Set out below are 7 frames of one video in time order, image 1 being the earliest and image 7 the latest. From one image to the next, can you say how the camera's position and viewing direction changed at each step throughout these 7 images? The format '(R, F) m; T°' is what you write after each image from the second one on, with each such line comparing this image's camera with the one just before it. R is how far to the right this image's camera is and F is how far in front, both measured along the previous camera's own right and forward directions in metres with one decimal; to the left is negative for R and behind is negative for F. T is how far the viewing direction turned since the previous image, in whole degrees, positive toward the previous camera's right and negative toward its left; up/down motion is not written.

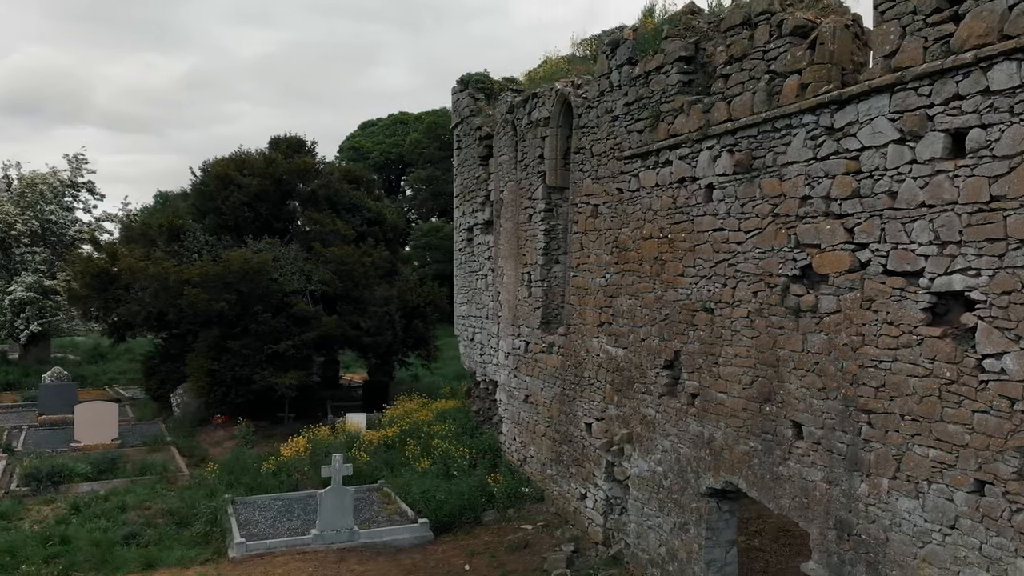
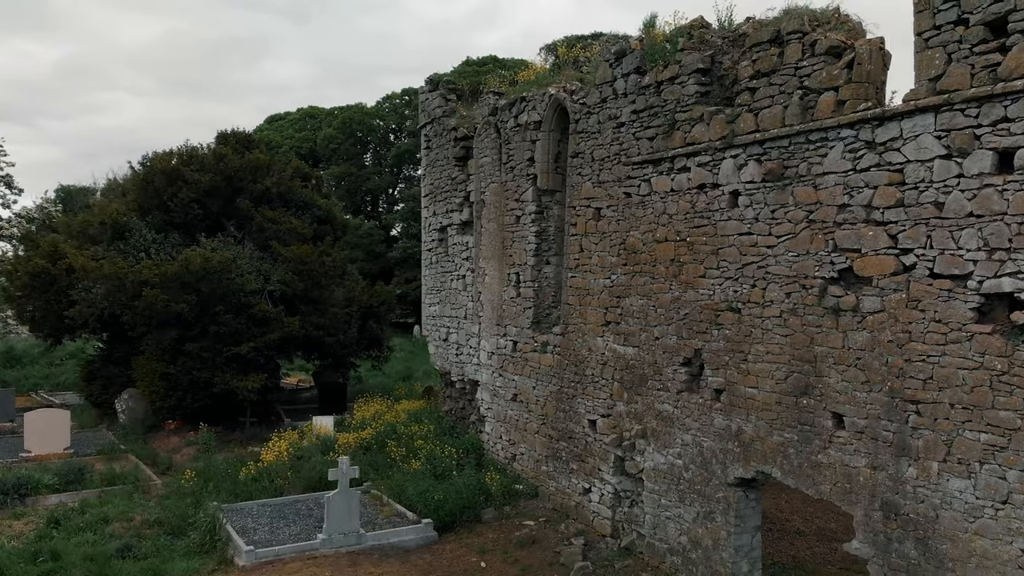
(-1.2, -0.1) m; +8°
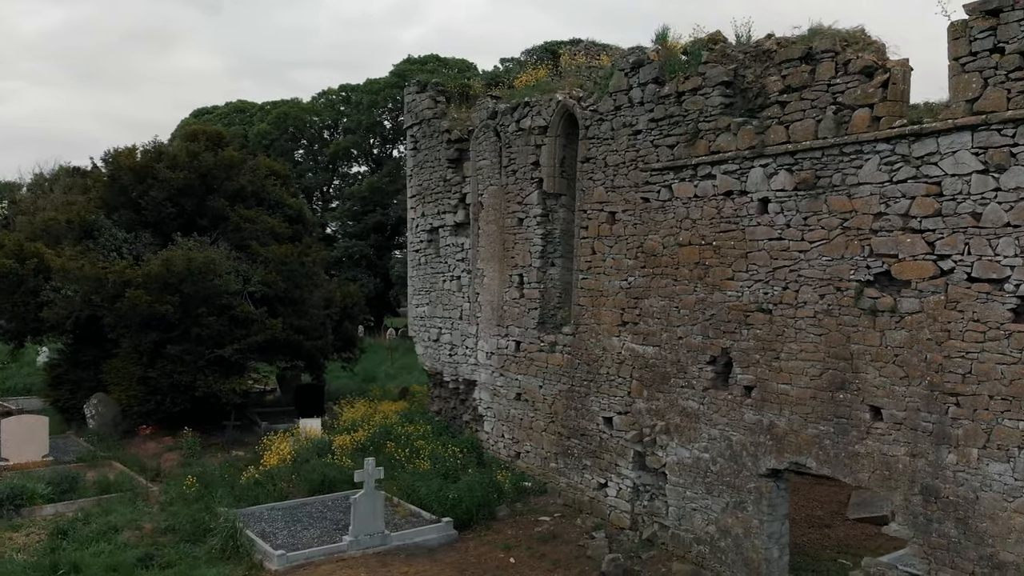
(-1.2, -0.1) m; +6°
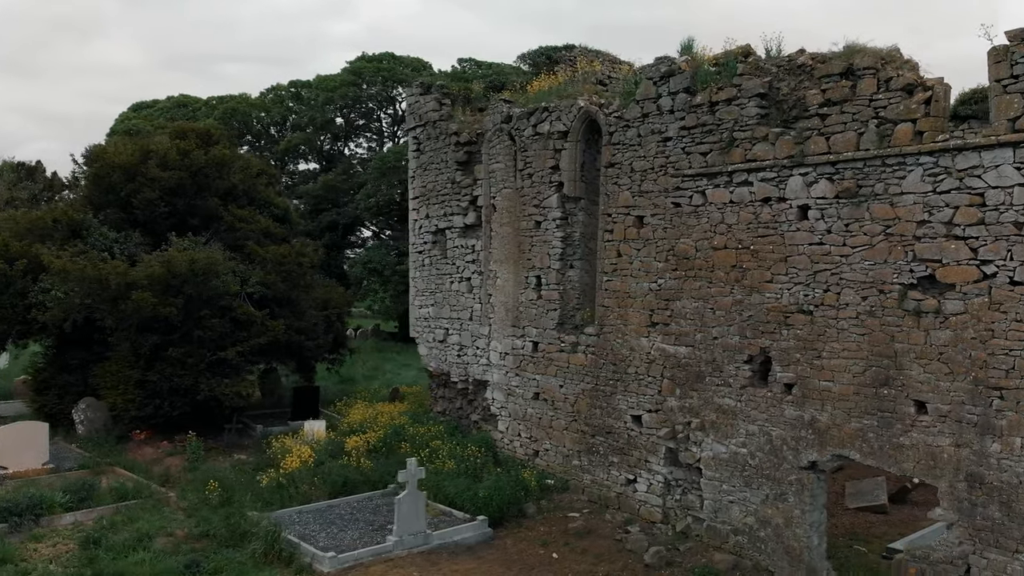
(-1.2, -0.1) m; +5°
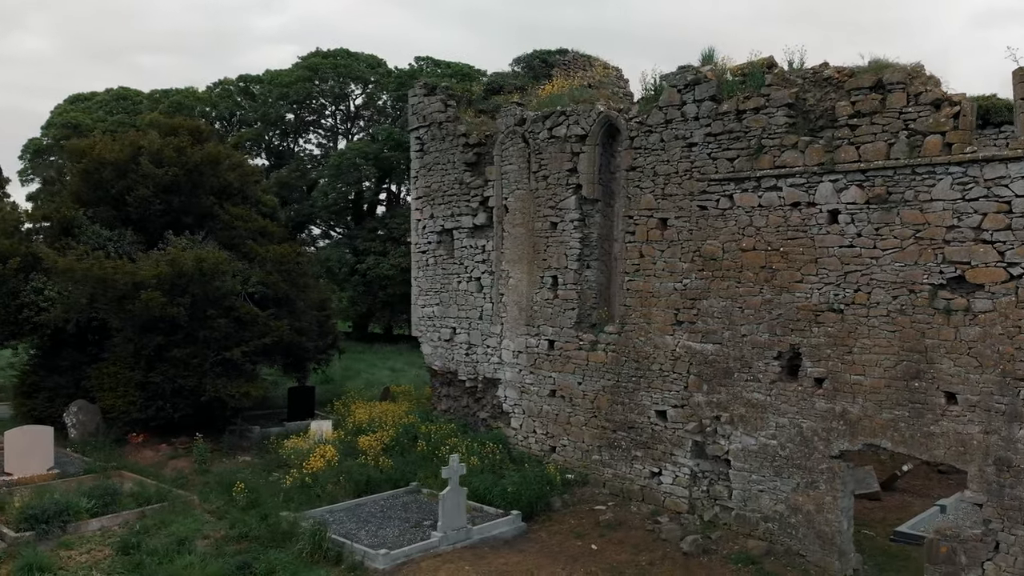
(-1.2, -0.2) m; +5°
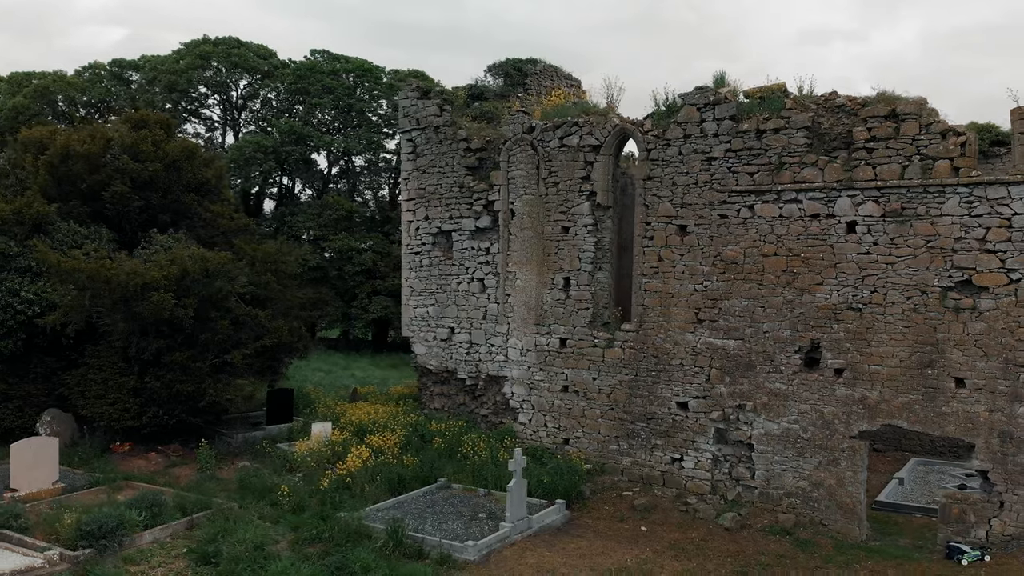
(-2.5, -0.2) m; +11°
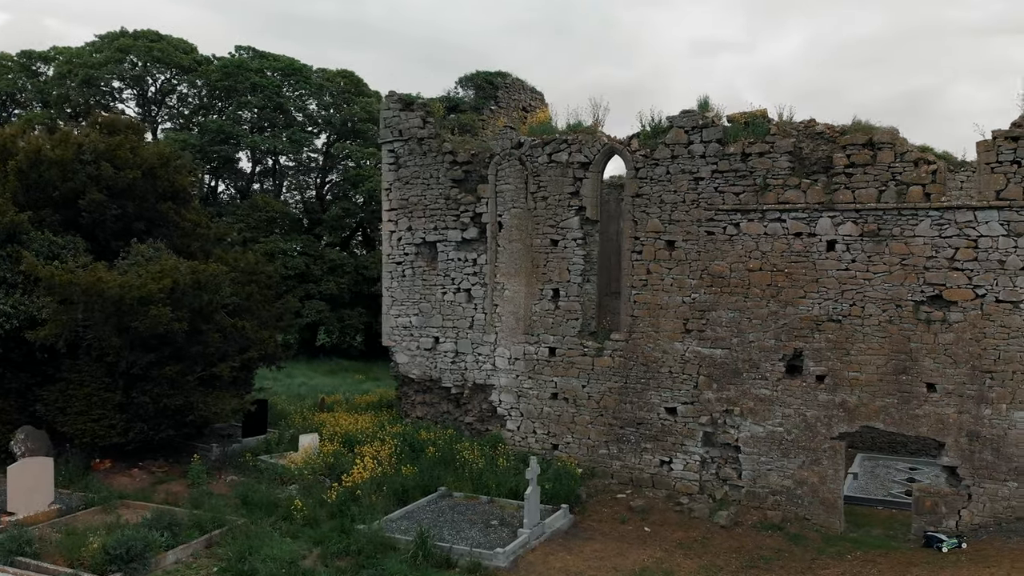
(-1.3, -0.3) m; +7°
